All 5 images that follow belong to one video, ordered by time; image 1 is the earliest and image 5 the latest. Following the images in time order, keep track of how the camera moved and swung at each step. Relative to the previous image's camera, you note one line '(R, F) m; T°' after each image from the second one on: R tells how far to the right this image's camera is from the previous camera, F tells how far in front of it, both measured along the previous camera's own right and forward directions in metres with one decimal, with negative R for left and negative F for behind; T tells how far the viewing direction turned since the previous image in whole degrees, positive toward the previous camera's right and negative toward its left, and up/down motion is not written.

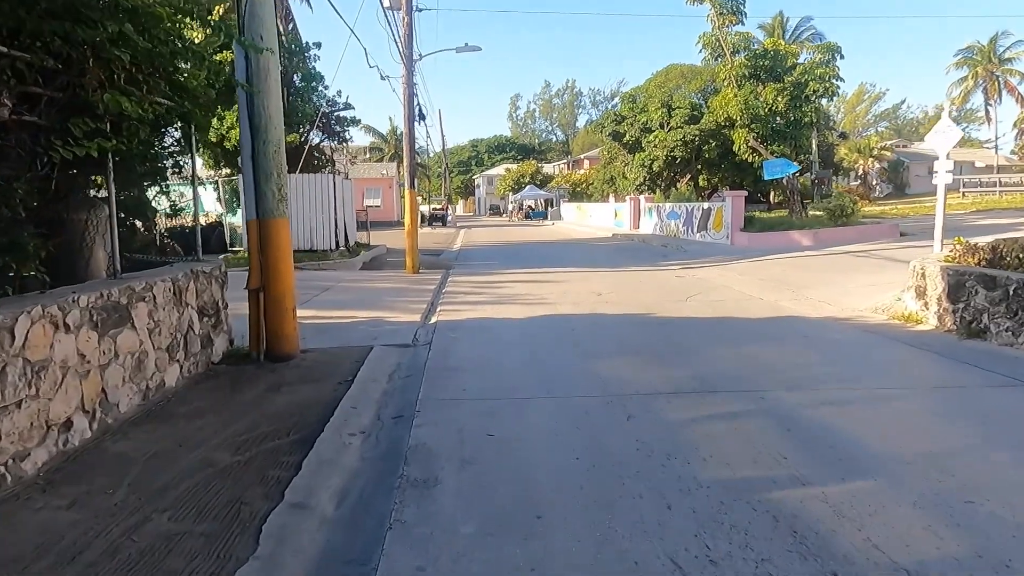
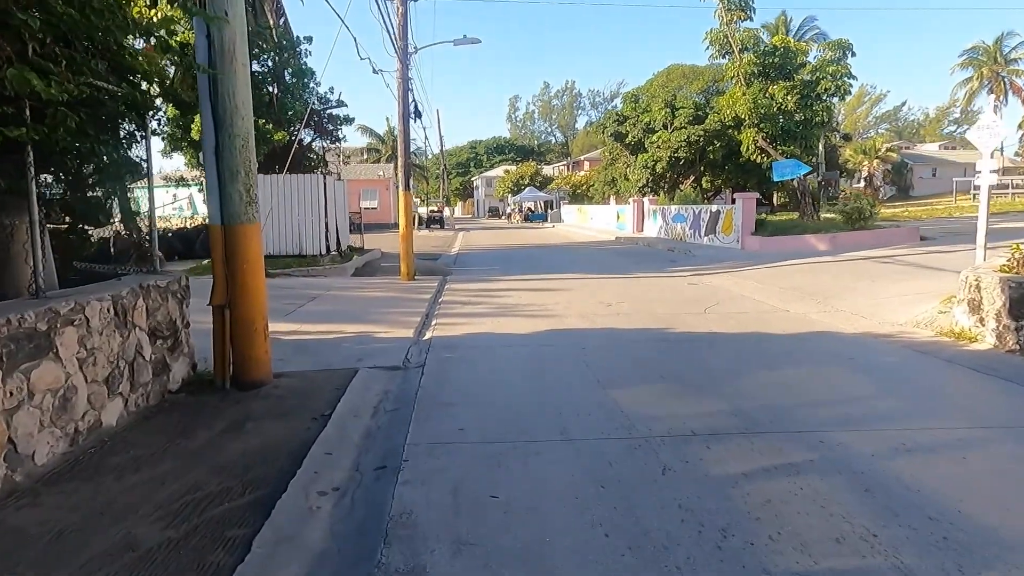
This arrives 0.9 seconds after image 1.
(-0.1, +1.0) m; 0°
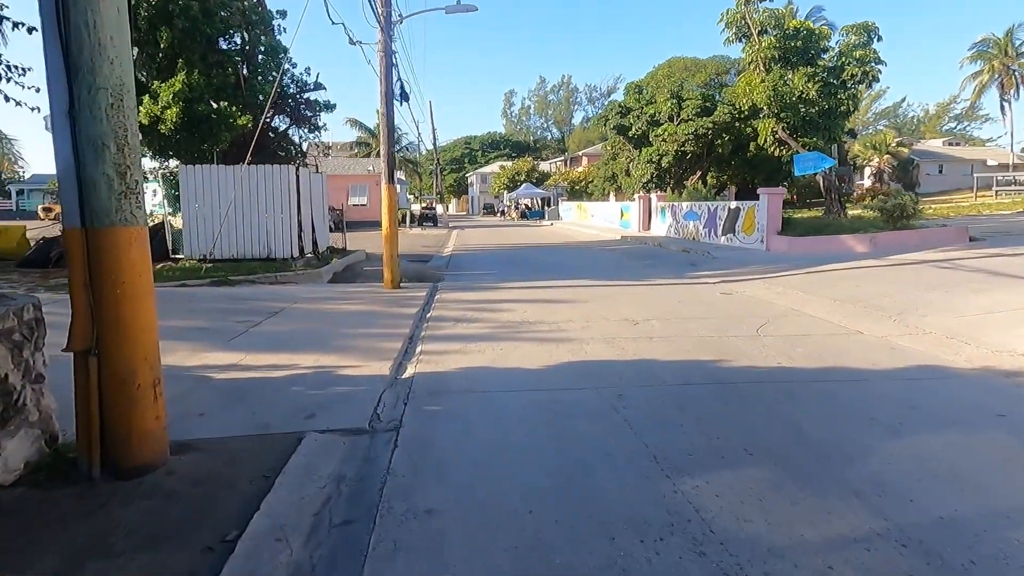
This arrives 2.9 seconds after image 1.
(-0.2, +2.3) m; +1°
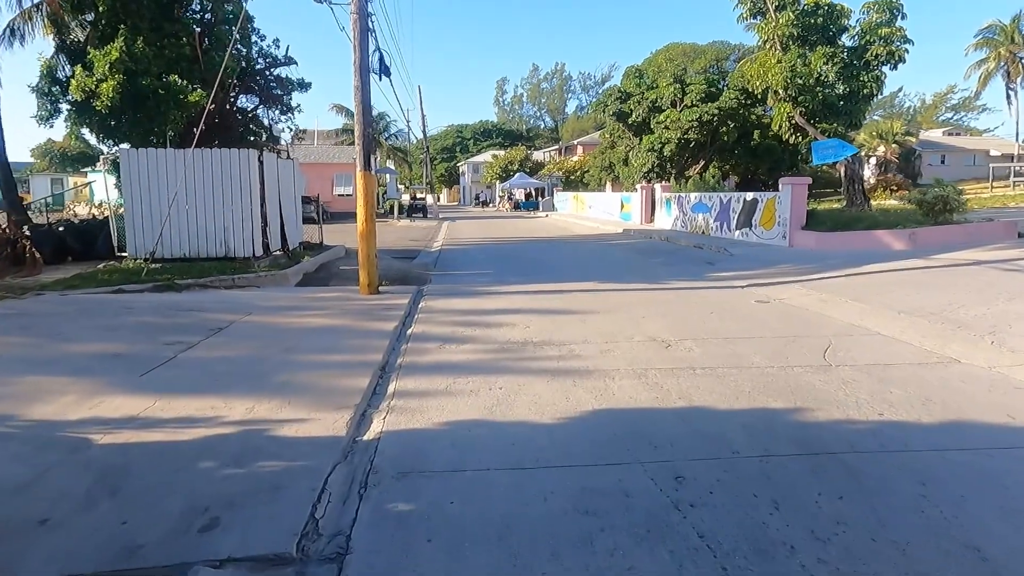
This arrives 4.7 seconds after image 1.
(-0.1, +2.0) m; +1°
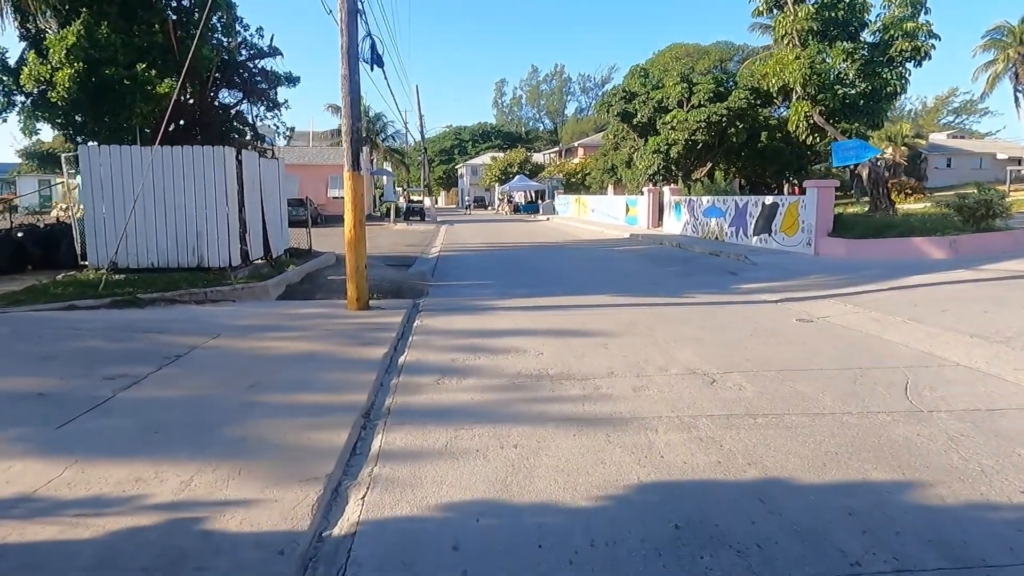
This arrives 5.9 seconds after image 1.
(-0.2, +1.4) m; 0°
